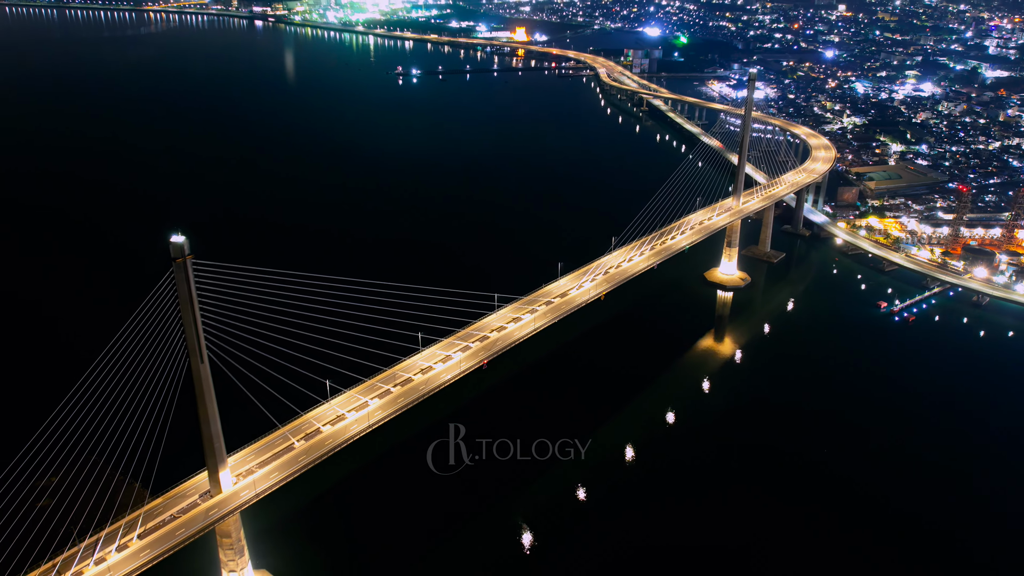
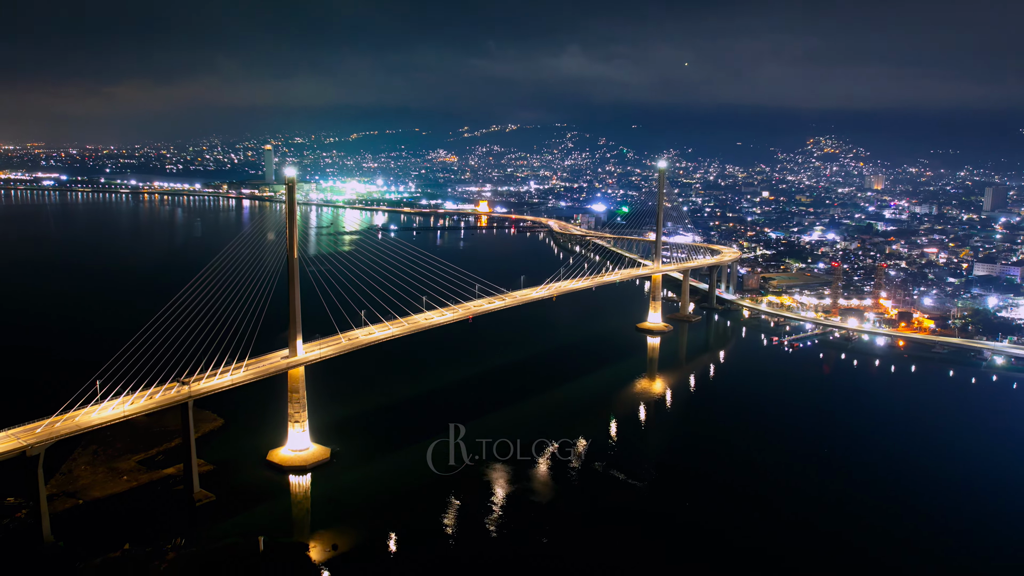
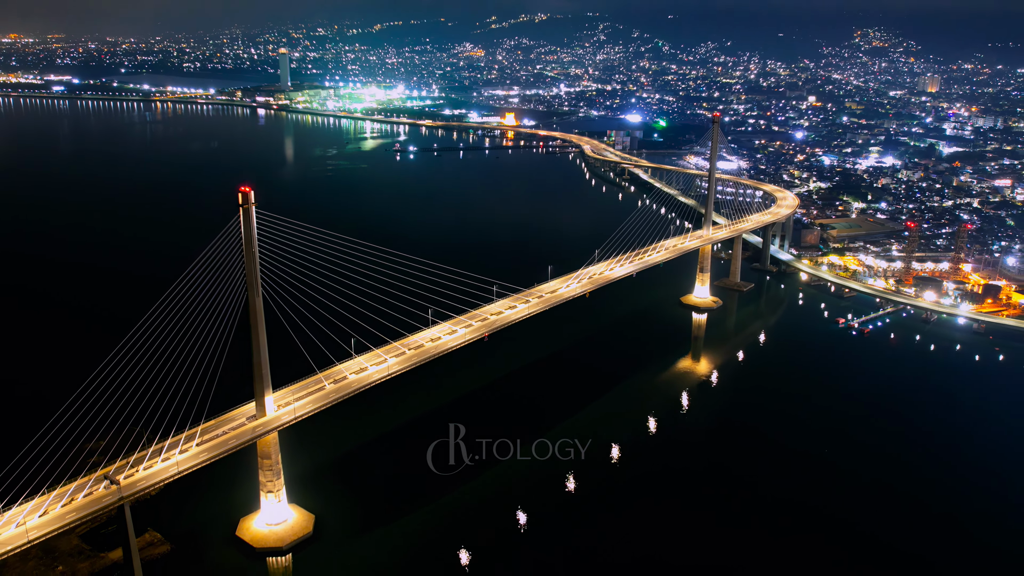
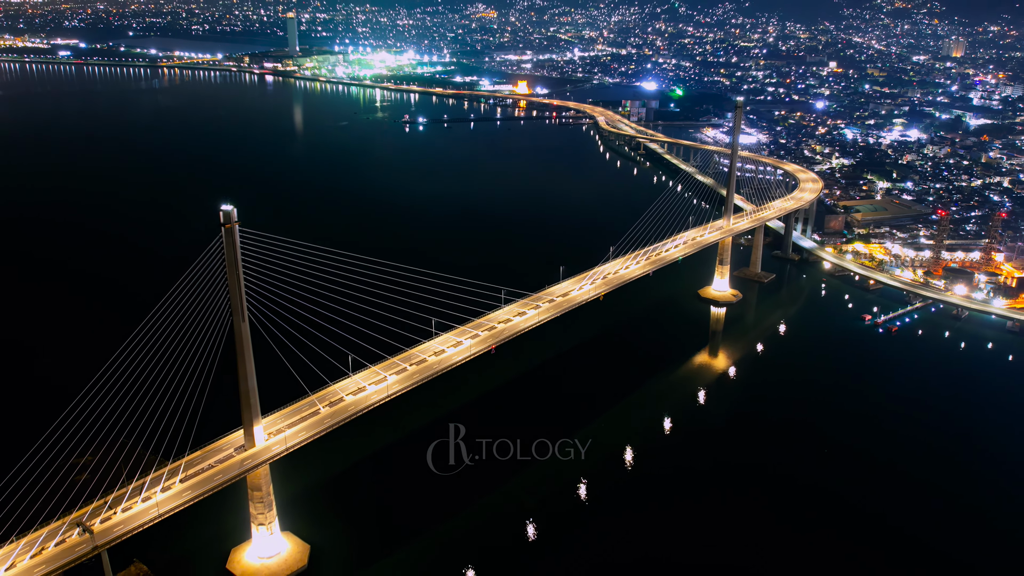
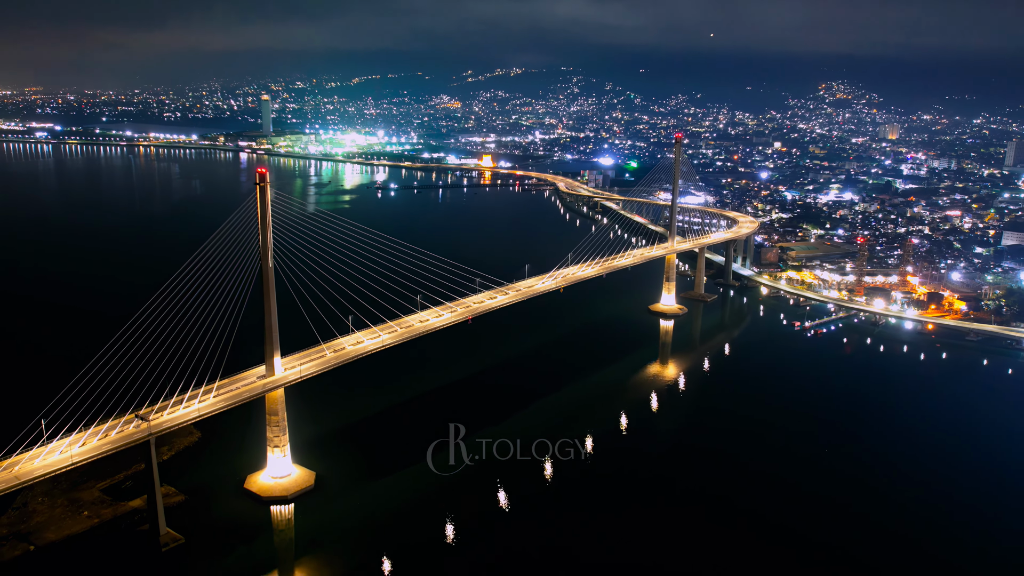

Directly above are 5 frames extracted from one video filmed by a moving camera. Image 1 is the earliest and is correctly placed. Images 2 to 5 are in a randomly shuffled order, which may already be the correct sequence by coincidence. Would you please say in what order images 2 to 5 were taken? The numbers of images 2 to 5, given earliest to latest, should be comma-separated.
4, 3, 5, 2
